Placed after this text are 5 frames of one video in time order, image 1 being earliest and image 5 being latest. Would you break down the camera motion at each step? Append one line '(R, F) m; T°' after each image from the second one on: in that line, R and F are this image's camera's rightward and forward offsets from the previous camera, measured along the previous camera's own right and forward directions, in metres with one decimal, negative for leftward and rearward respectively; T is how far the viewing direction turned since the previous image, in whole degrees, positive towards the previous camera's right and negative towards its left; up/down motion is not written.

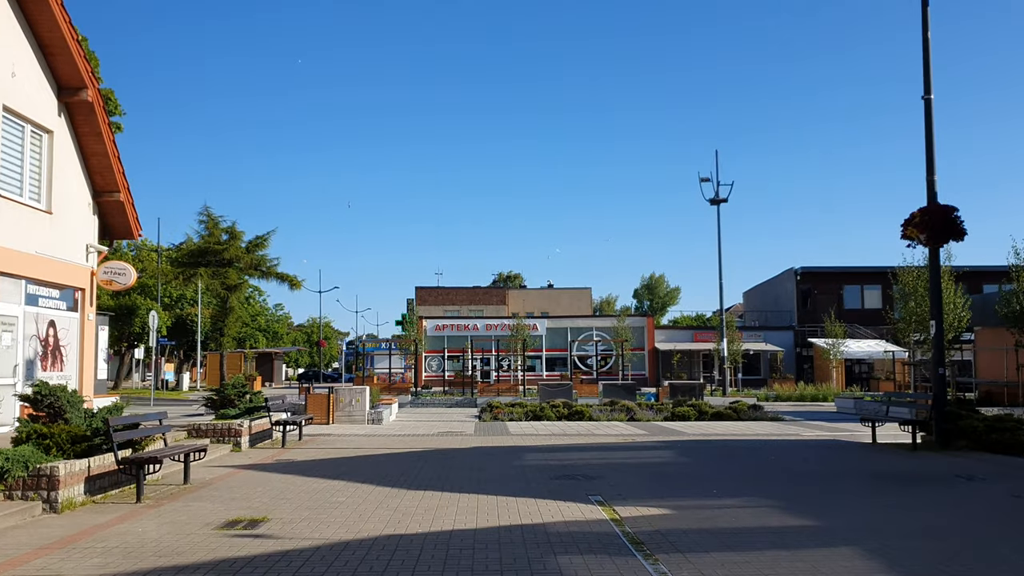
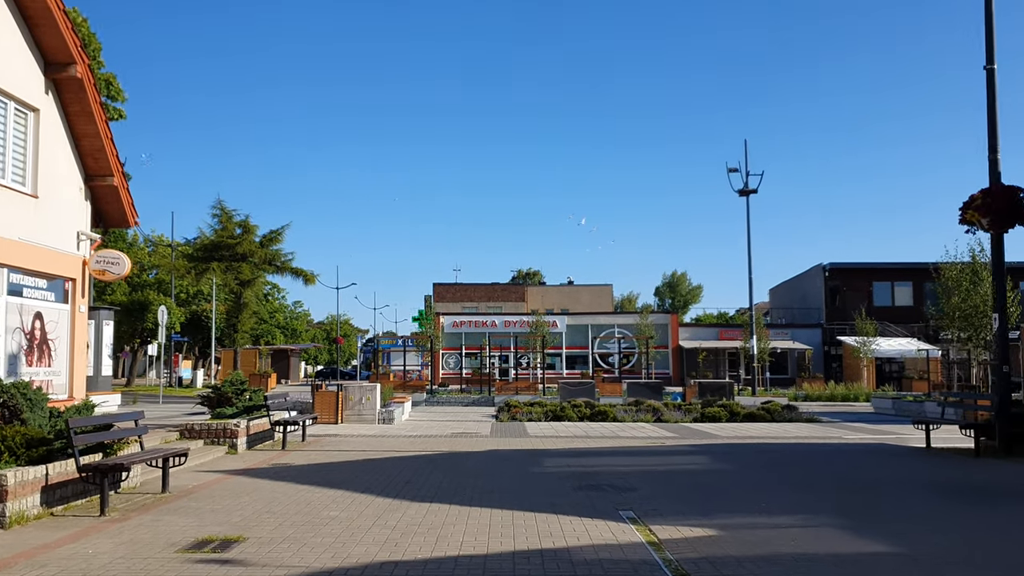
(0.0, +1.4) m; -1°
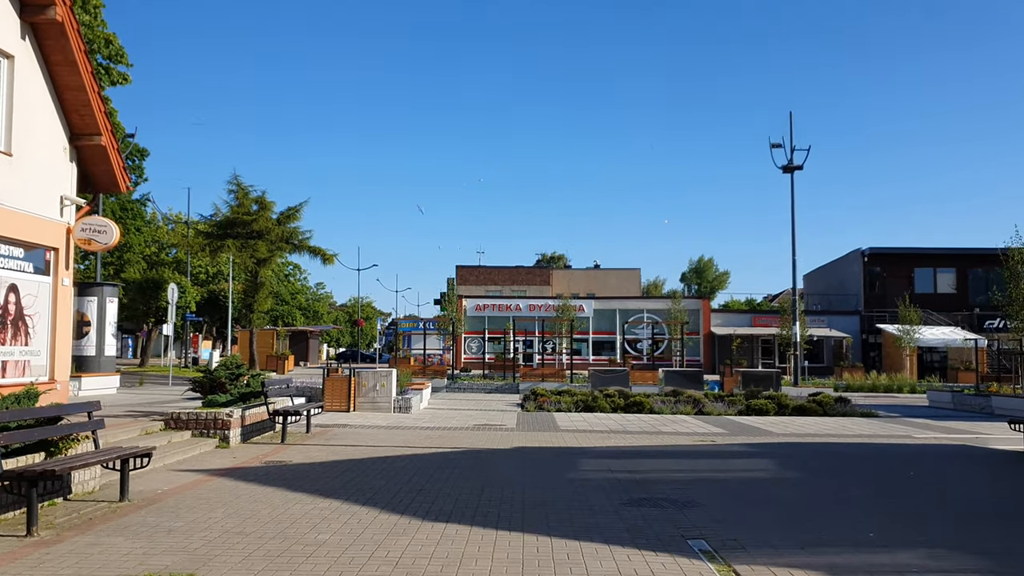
(-0.1, +2.0) m; -2°
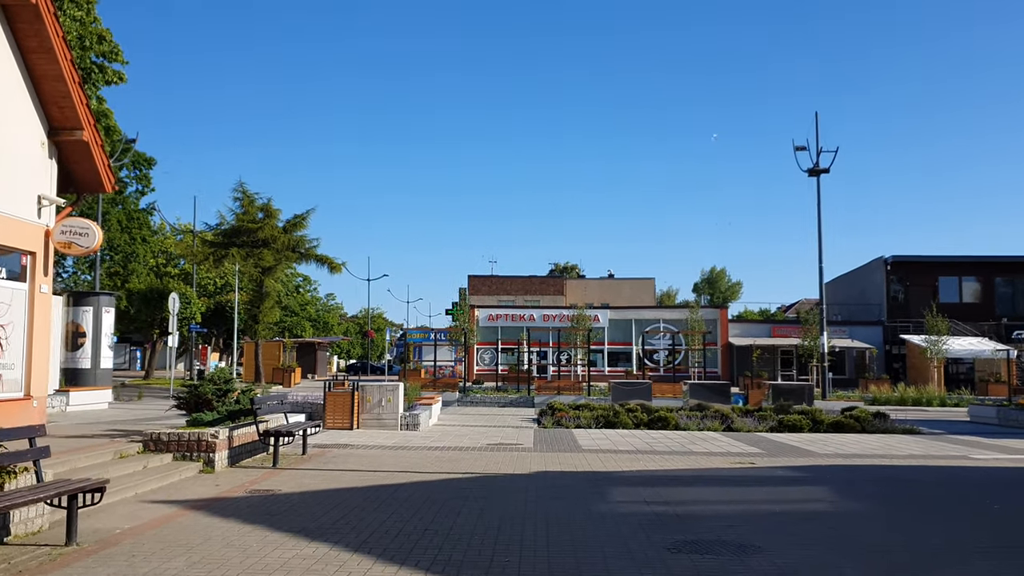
(-0.1, +1.4) m; -1°
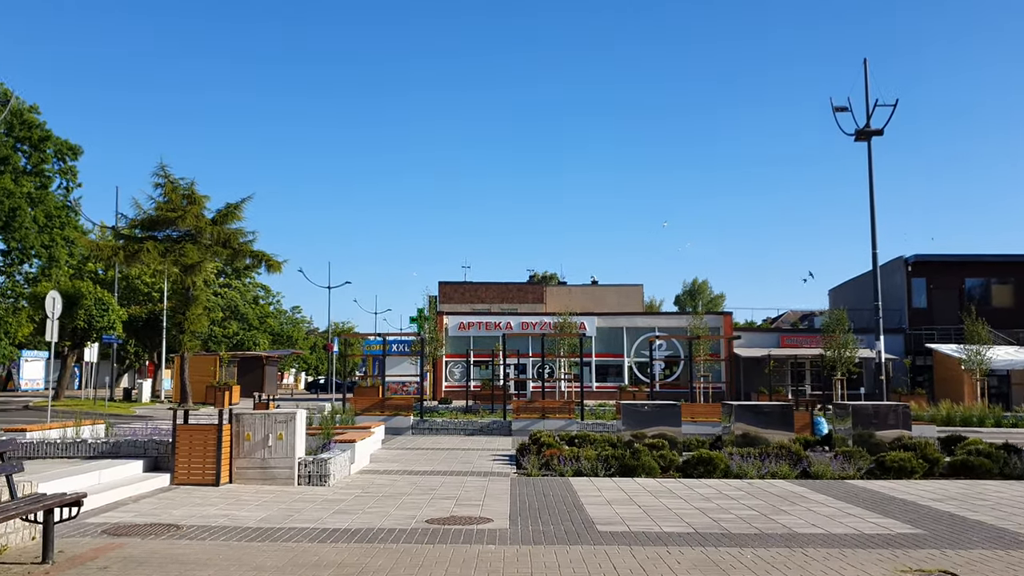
(+0.2, +6.9) m; +2°
